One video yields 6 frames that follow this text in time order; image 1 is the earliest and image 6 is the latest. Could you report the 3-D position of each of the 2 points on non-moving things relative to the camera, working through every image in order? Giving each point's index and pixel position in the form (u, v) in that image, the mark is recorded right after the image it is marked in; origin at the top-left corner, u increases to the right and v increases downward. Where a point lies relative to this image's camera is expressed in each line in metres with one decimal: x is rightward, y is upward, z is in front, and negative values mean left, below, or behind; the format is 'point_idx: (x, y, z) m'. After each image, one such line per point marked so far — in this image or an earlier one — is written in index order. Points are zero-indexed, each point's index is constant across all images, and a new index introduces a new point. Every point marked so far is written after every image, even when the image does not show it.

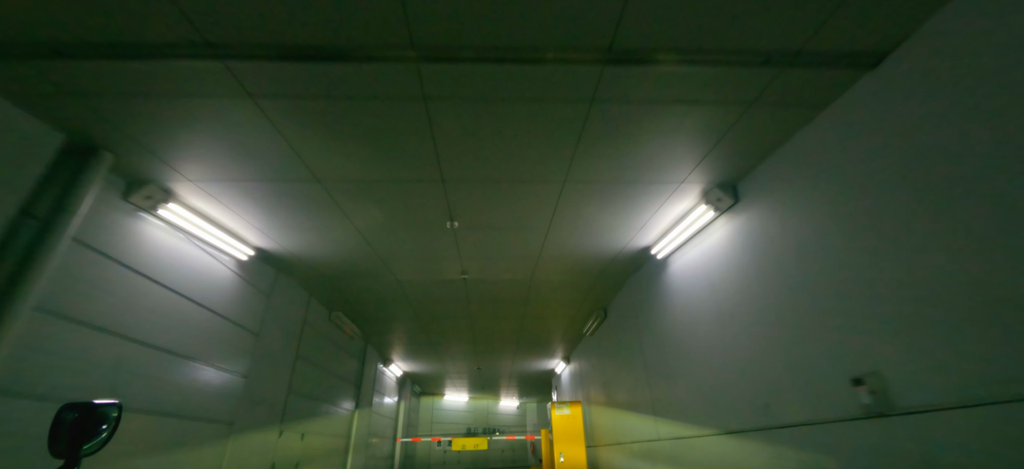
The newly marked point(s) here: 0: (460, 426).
0: (-1.8, -6.5, +13.9) m
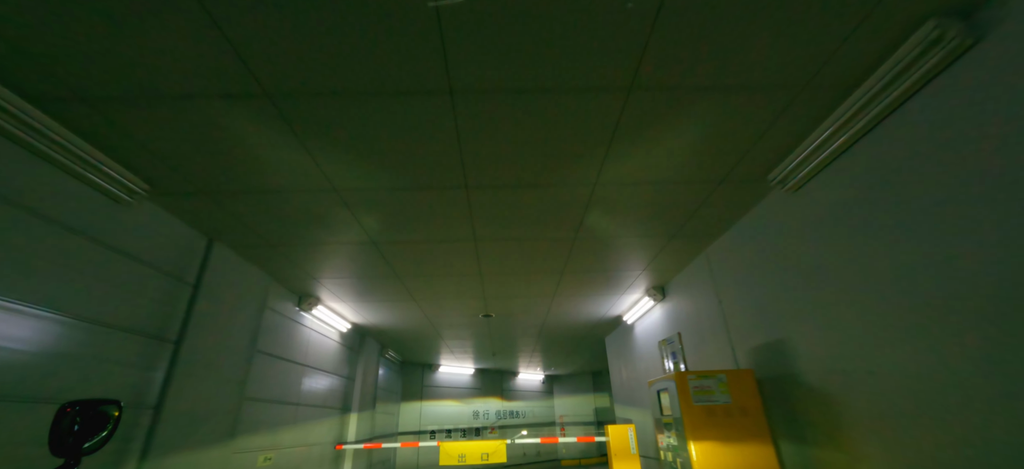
0: (-1.2, -4.2, +9.7) m
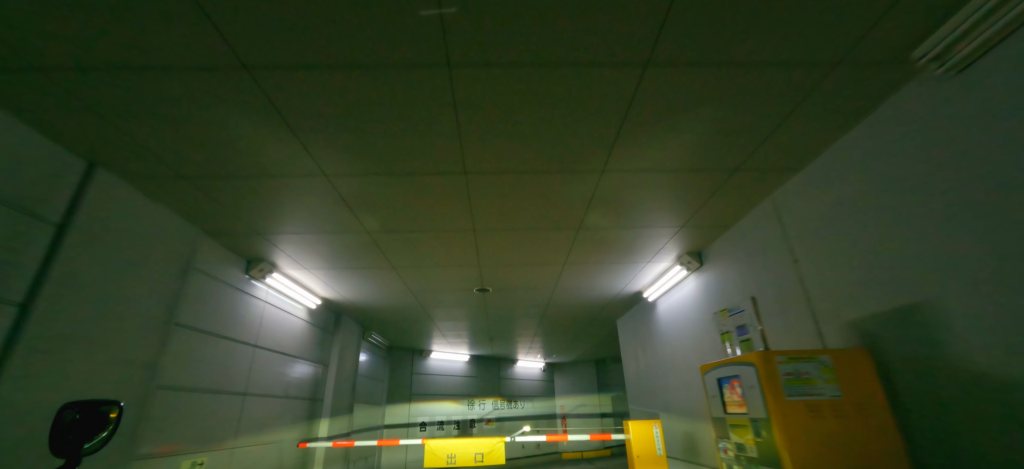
0: (-1.2, -3.6, +8.9) m
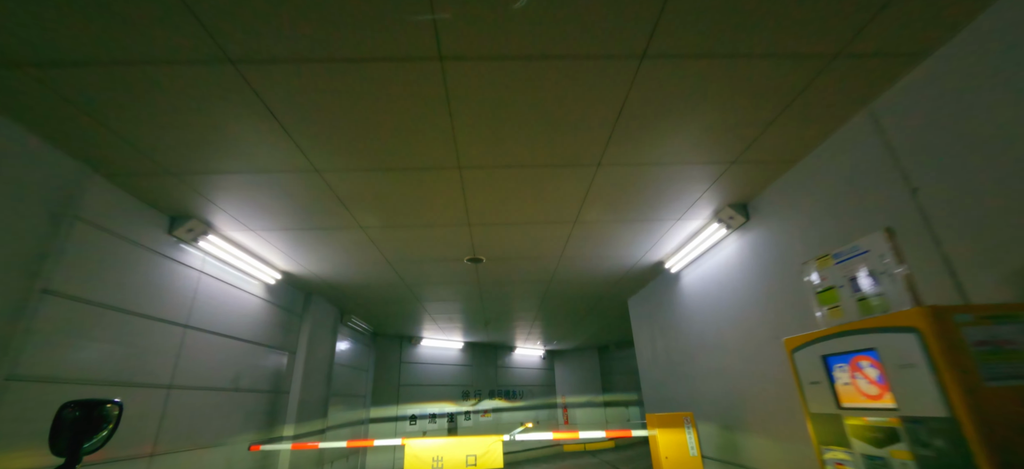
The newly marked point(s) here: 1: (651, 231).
0: (-1.2, -3.1, +8.2) m
1: (+1.1, 0.0, +3.3) m
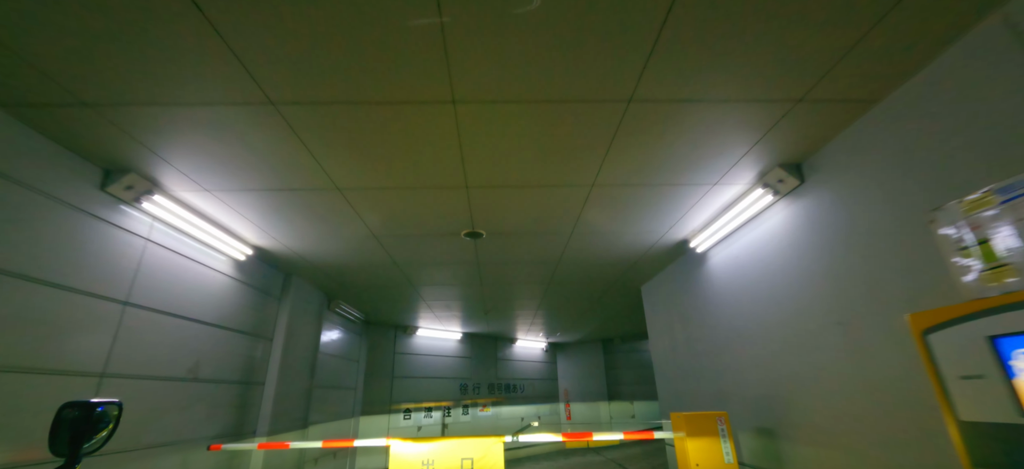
0: (-1.2, -2.9, +7.8) m
1: (+1.1, +0.2, +2.8) m
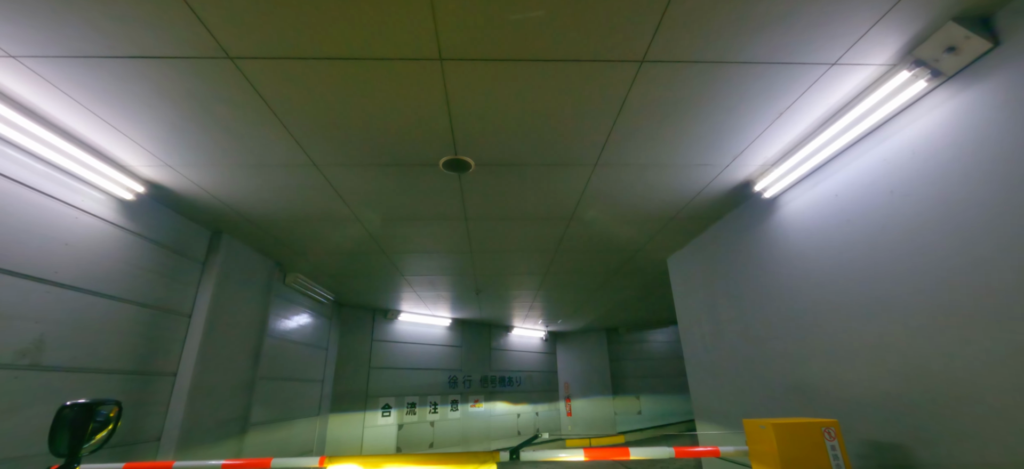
0: (-1.3, -2.4, +6.9) m
1: (+1.1, +0.6, +1.8) m
